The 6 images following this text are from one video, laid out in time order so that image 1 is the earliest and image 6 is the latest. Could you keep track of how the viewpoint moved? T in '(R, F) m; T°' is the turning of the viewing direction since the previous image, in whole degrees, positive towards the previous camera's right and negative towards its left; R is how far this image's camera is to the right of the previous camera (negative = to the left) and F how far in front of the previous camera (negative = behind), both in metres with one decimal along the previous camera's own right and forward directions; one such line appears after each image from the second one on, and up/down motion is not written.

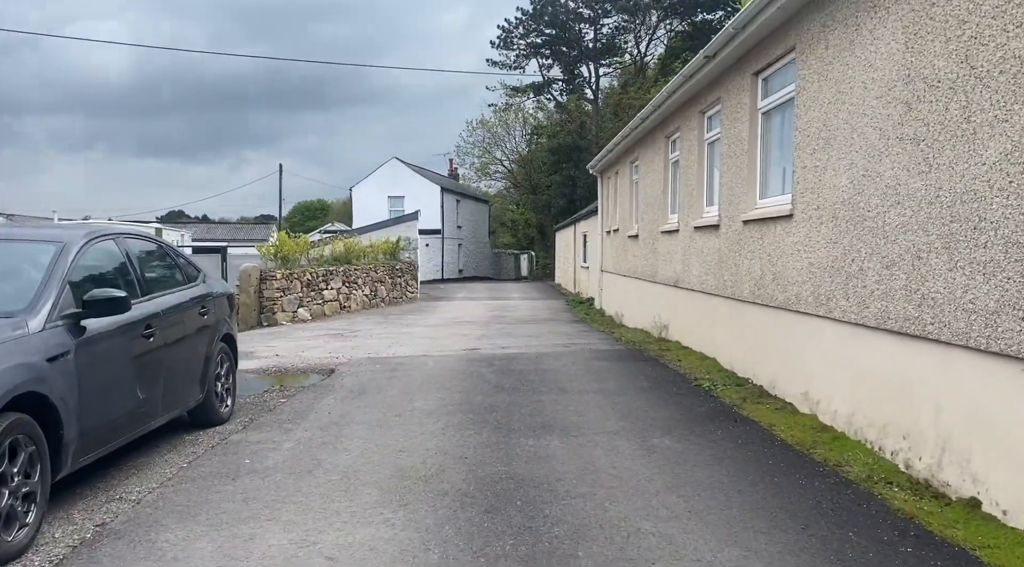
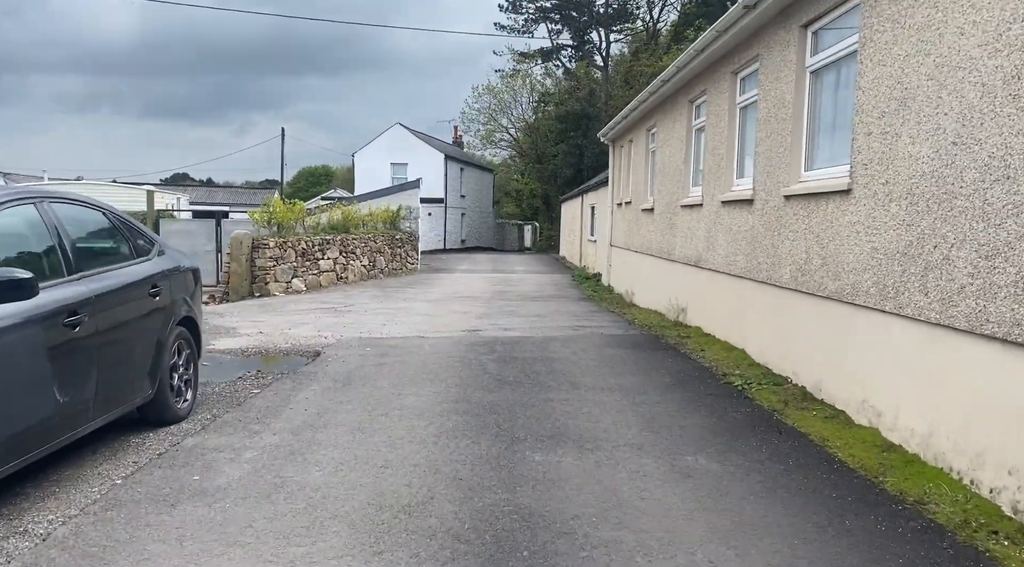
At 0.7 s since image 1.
(0.0, +1.0) m; 0°
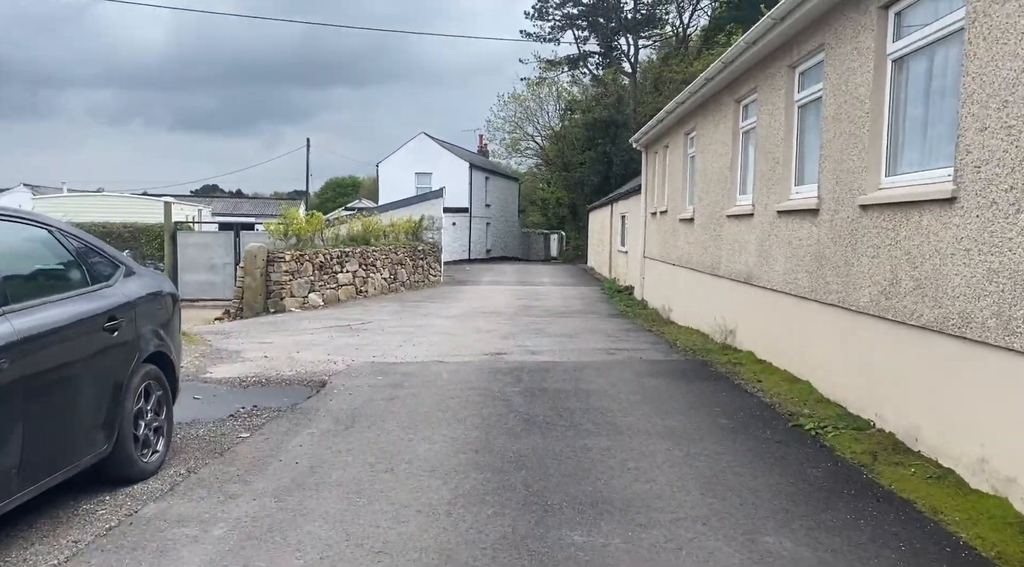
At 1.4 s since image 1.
(0.0, +1.0) m; -2°
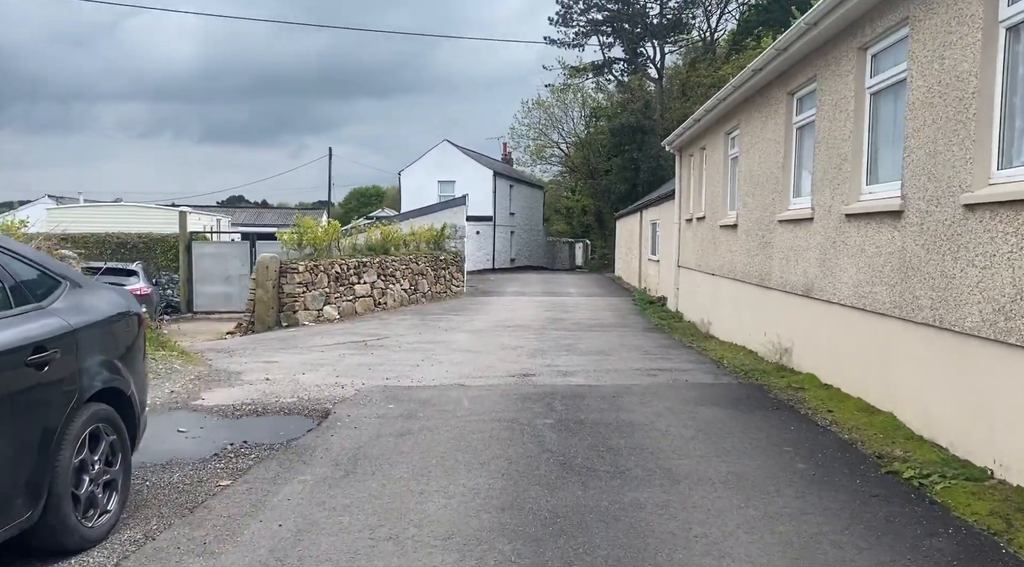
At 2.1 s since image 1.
(-0.1, +1.0) m; -2°
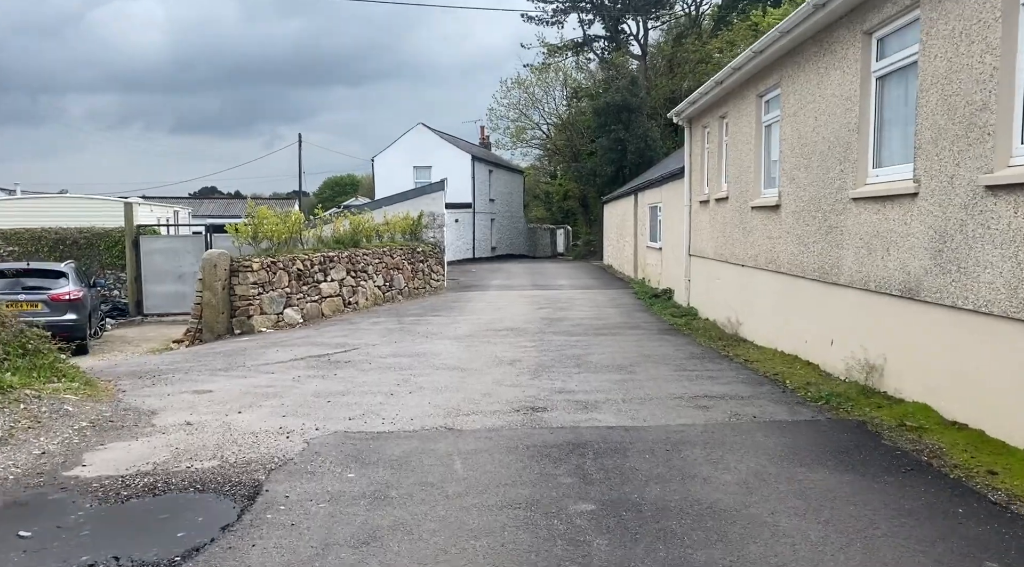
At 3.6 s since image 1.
(-0.2, +2.3) m; +1°
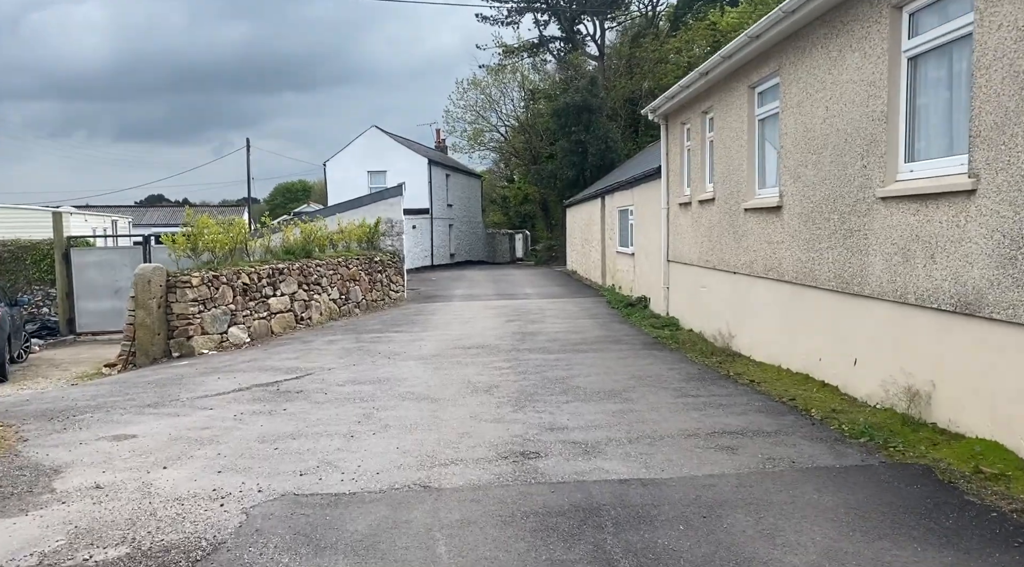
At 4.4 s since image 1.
(-0.2, +1.2) m; +3°
